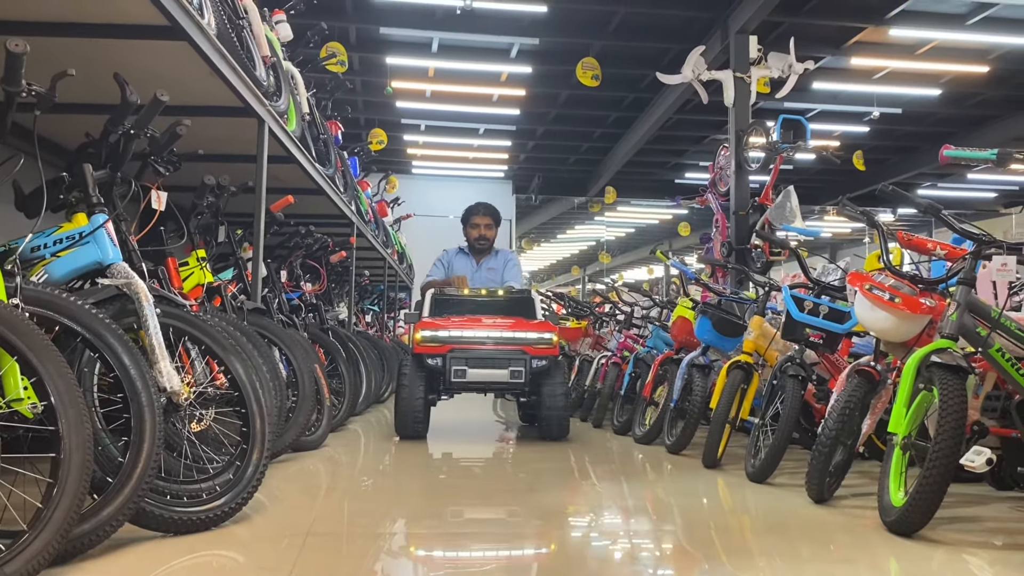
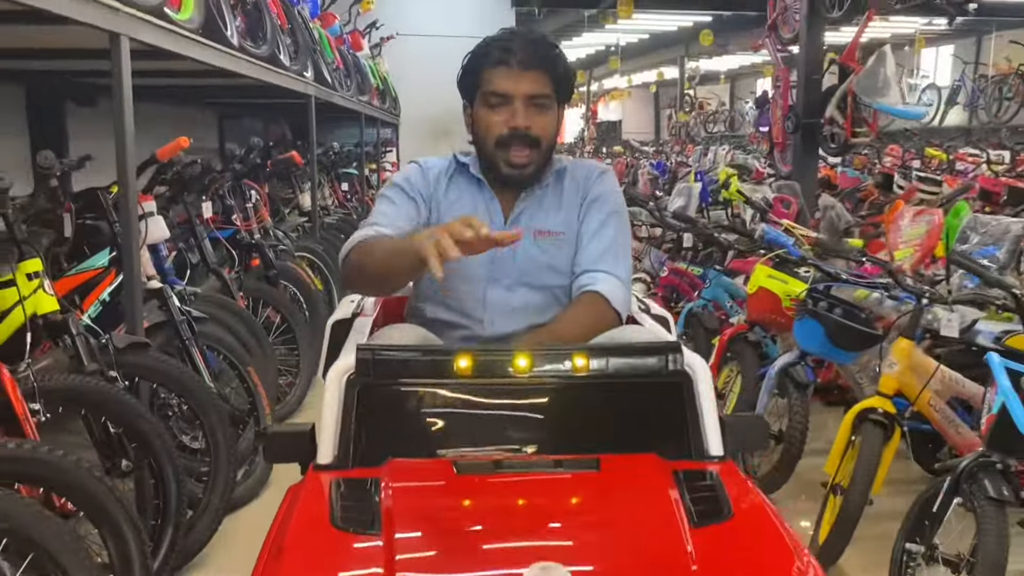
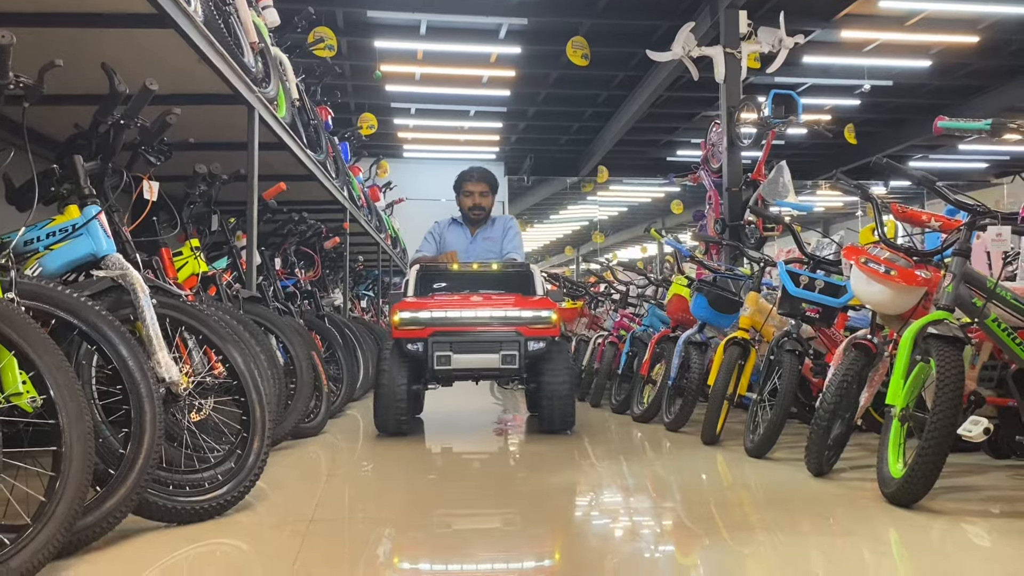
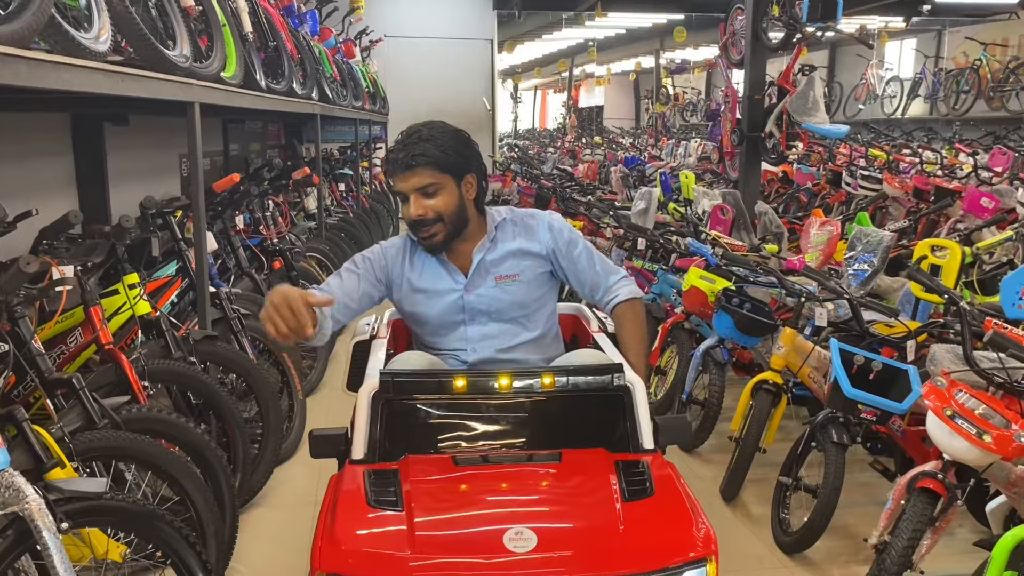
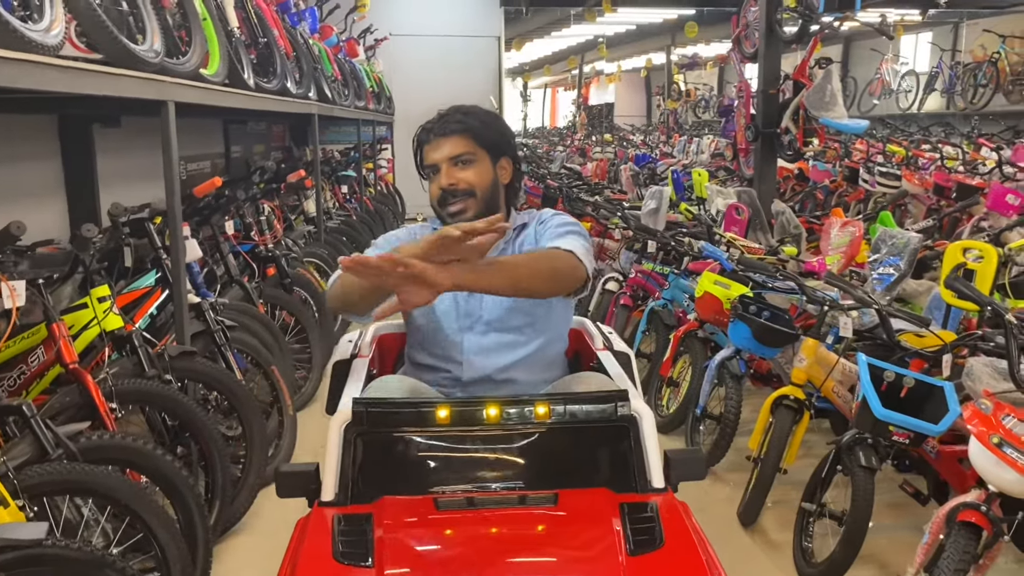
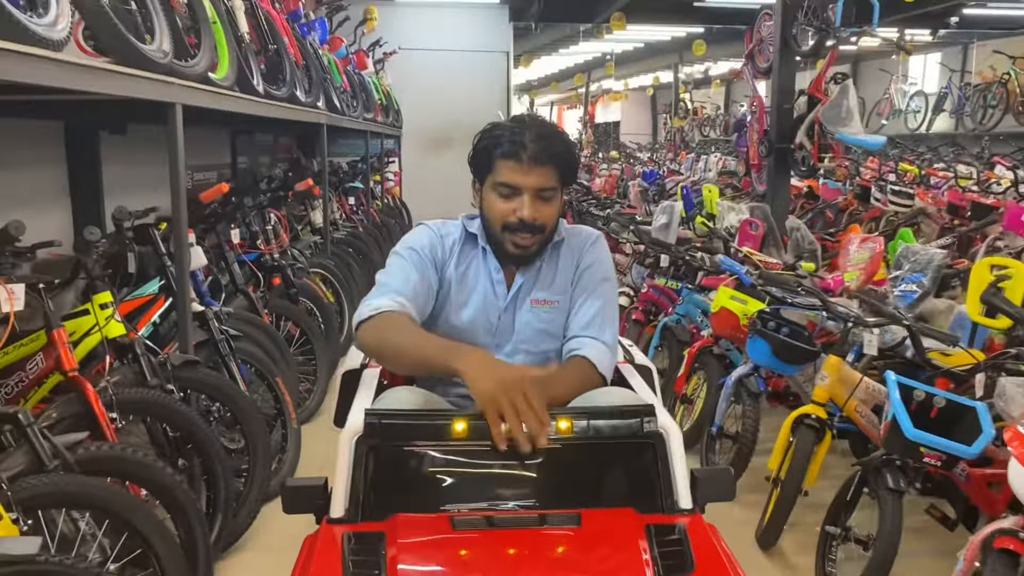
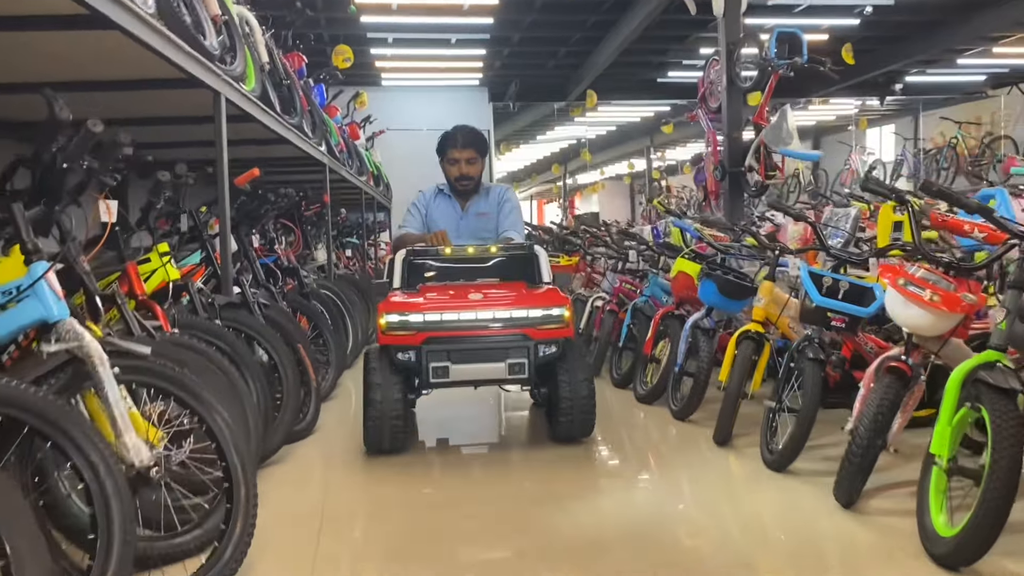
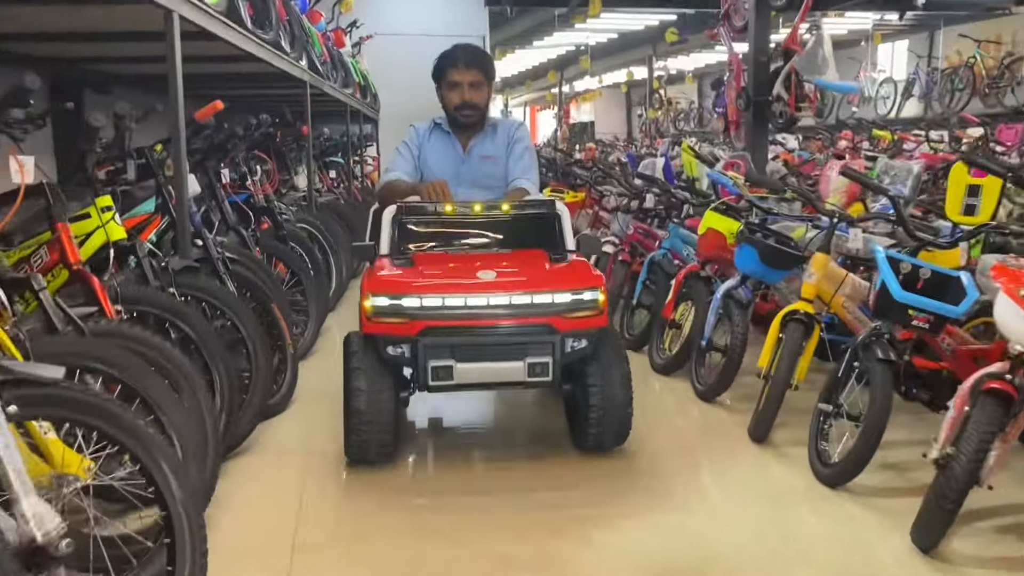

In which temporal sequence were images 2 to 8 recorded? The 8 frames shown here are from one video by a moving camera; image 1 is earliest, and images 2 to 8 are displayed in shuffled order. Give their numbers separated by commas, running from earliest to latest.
3, 7, 8, 2, 6, 4, 5
